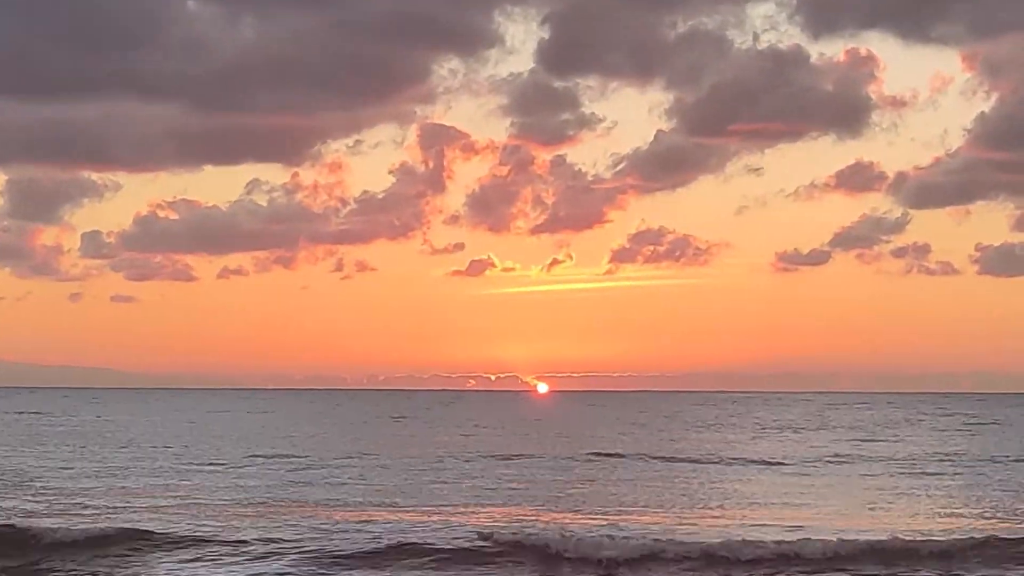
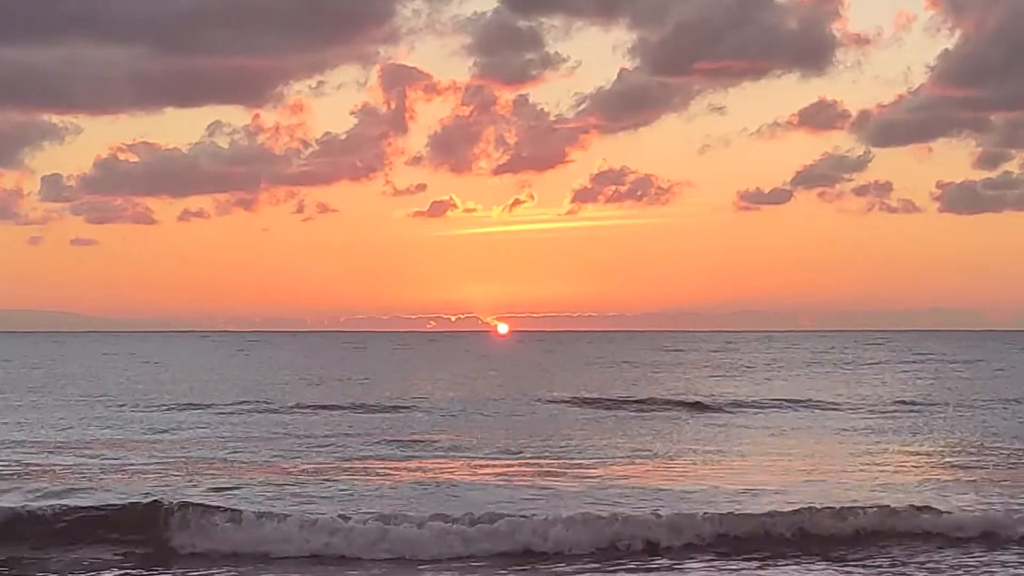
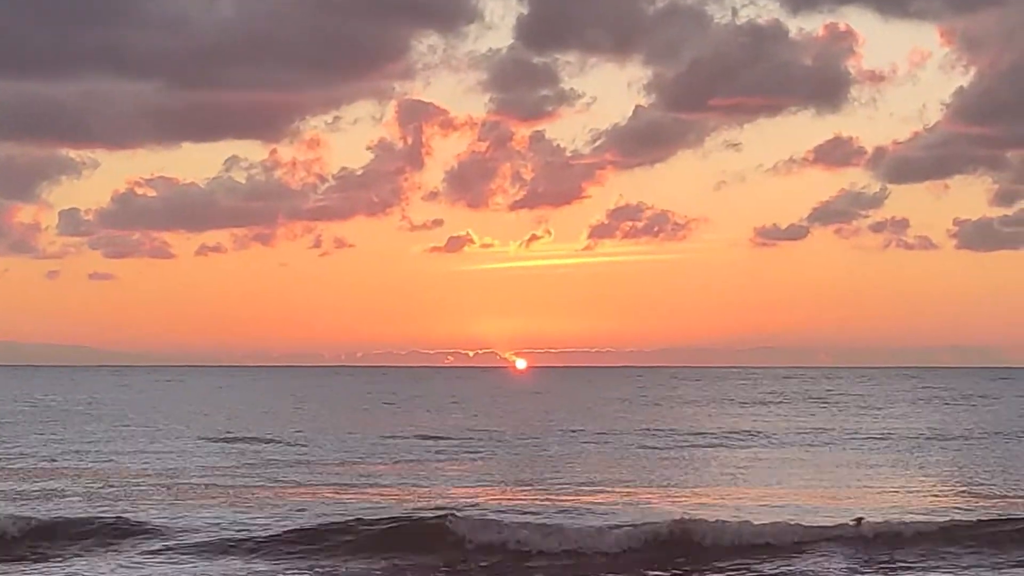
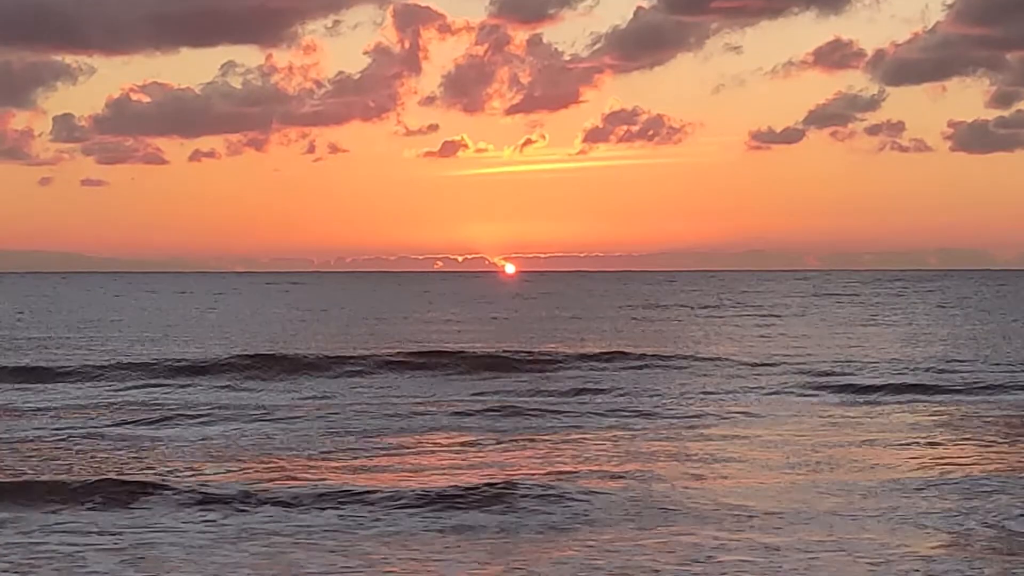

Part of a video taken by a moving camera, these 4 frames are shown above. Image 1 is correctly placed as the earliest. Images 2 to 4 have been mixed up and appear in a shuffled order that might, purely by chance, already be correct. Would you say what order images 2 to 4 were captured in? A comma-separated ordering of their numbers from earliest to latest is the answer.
3, 2, 4
